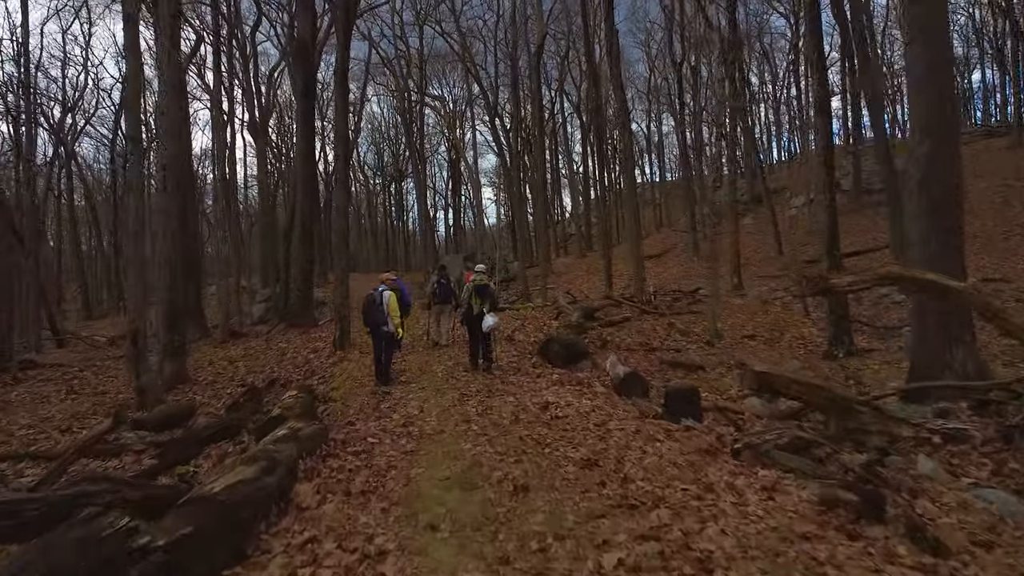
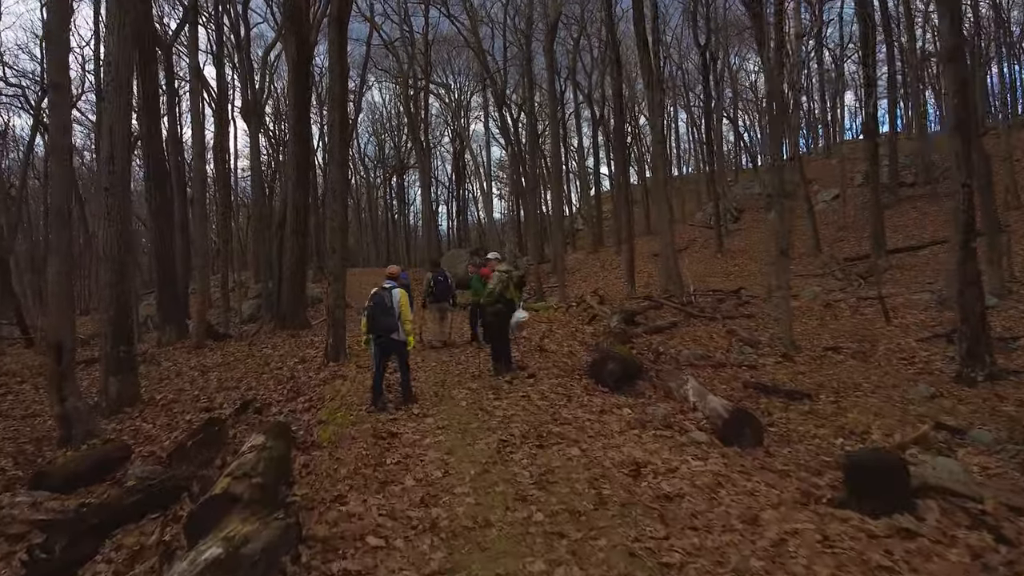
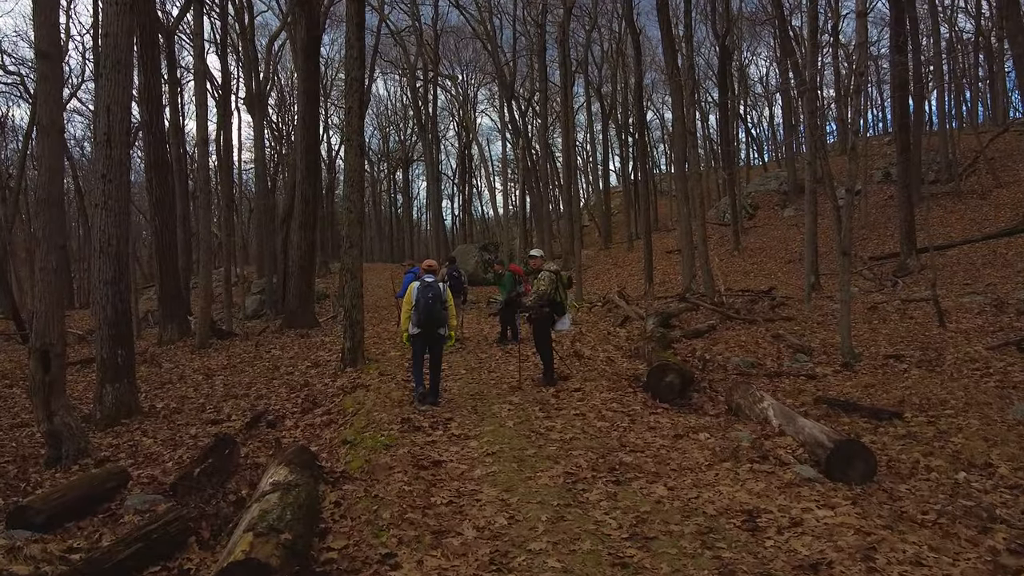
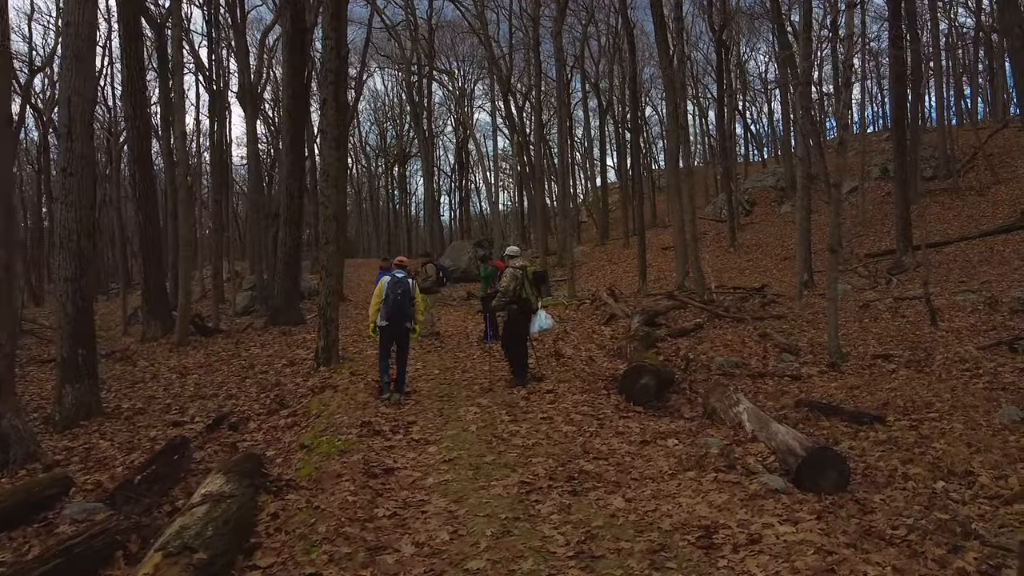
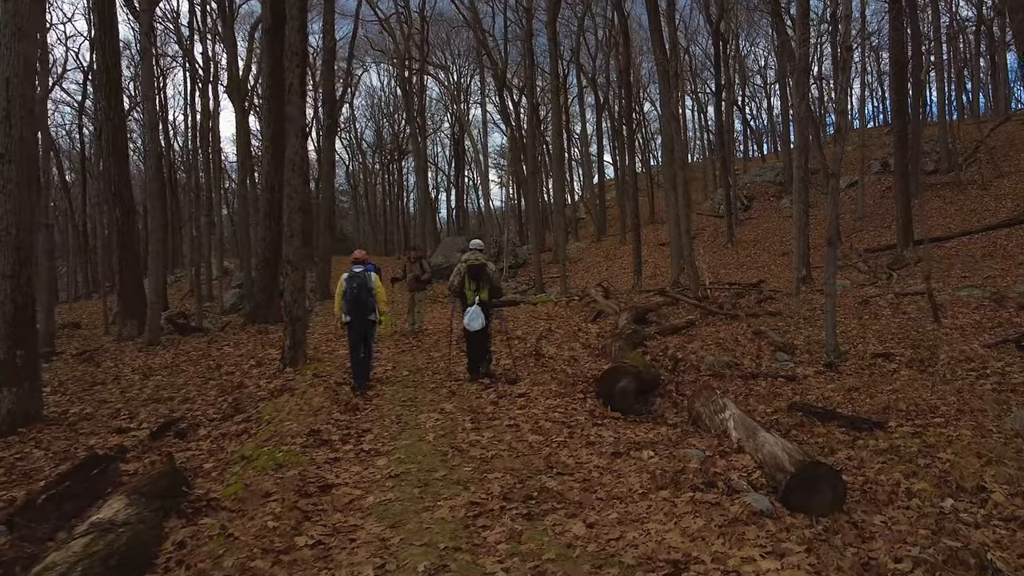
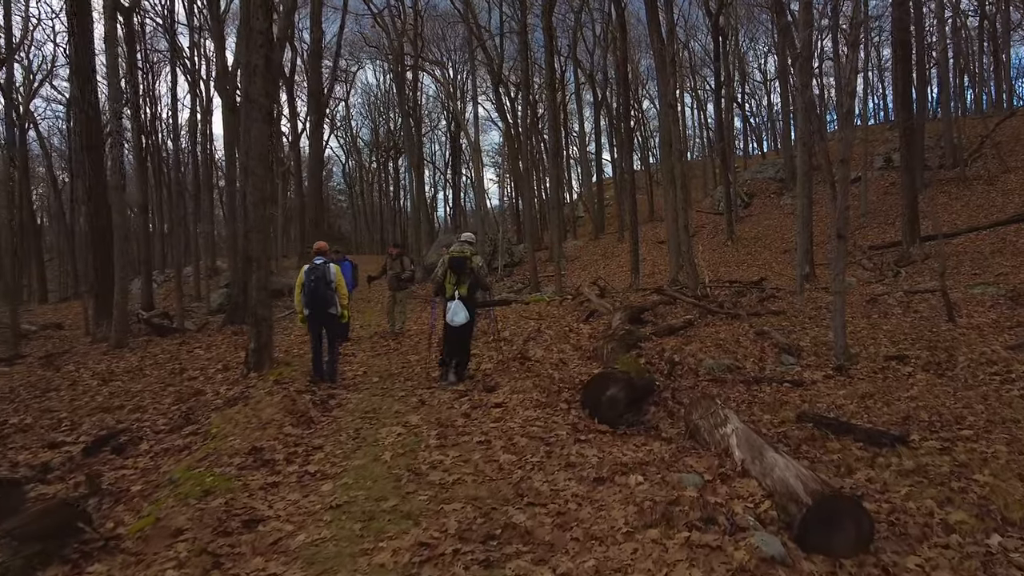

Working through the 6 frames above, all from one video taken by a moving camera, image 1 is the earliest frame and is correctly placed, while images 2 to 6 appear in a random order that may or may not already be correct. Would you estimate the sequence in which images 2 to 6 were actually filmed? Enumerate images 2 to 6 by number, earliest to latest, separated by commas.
2, 3, 4, 5, 6
